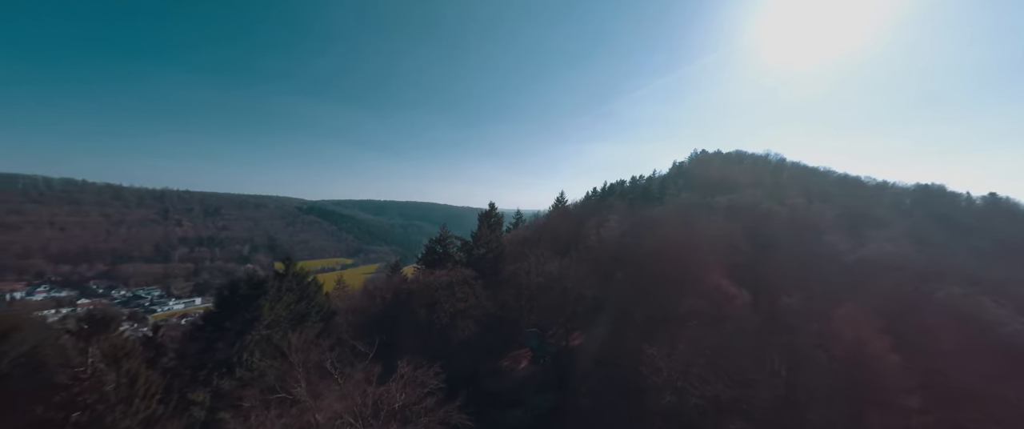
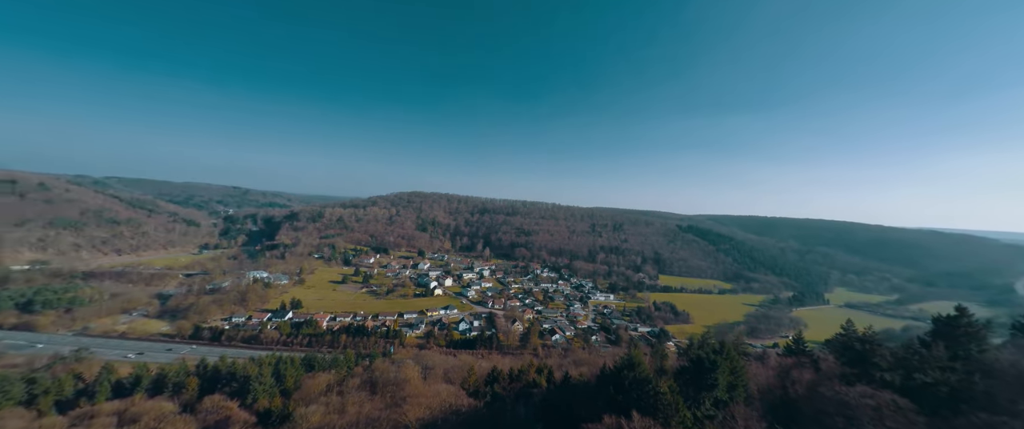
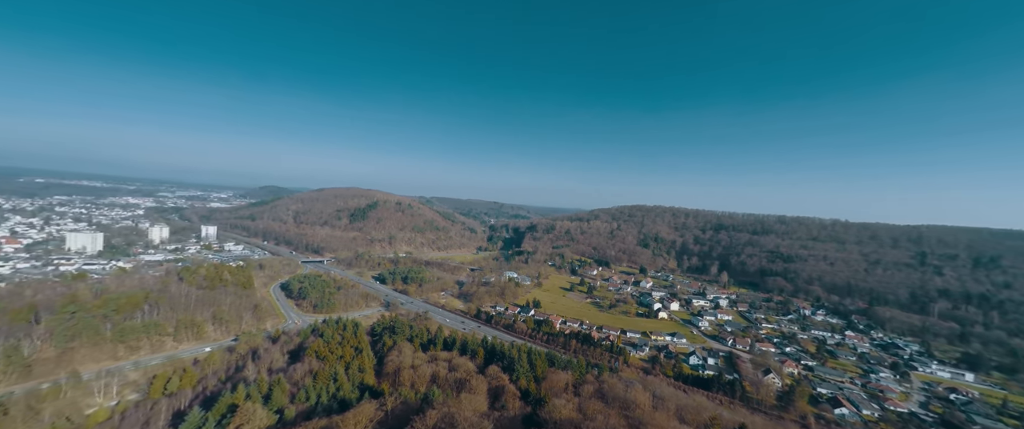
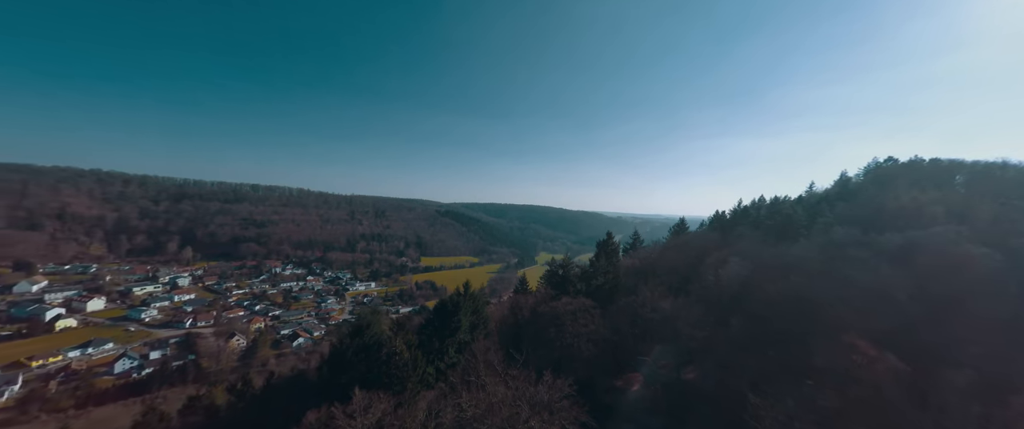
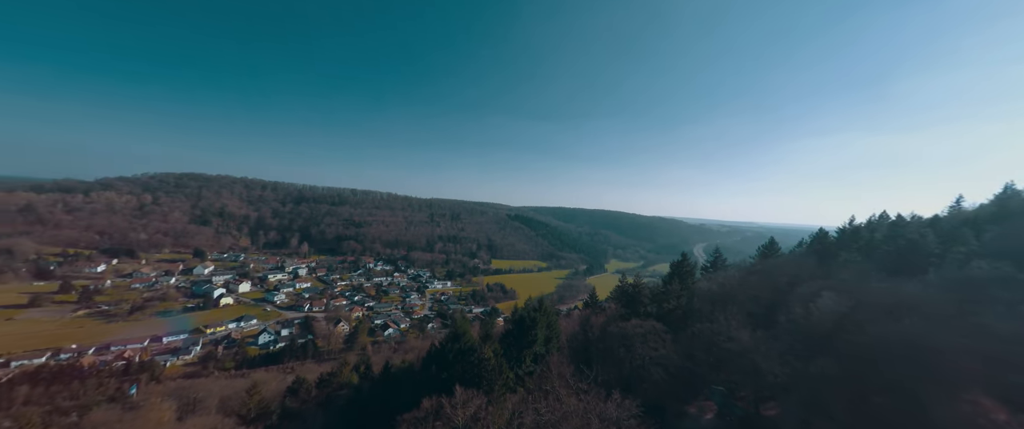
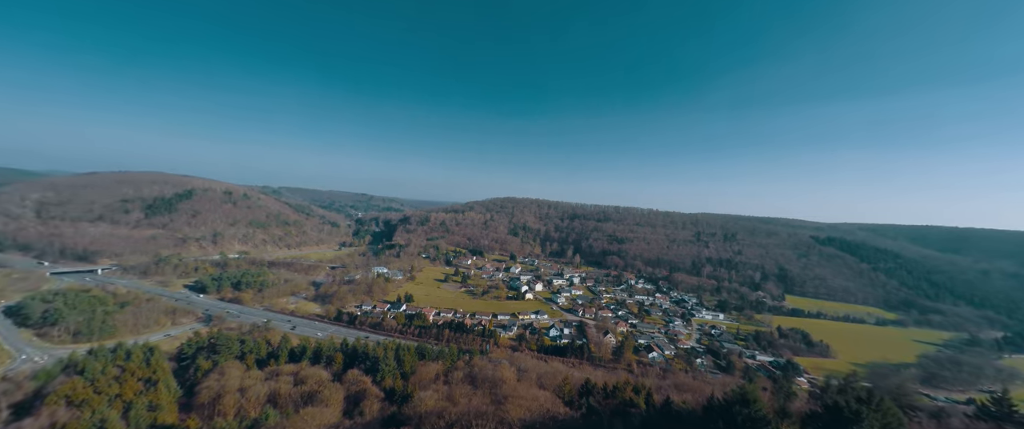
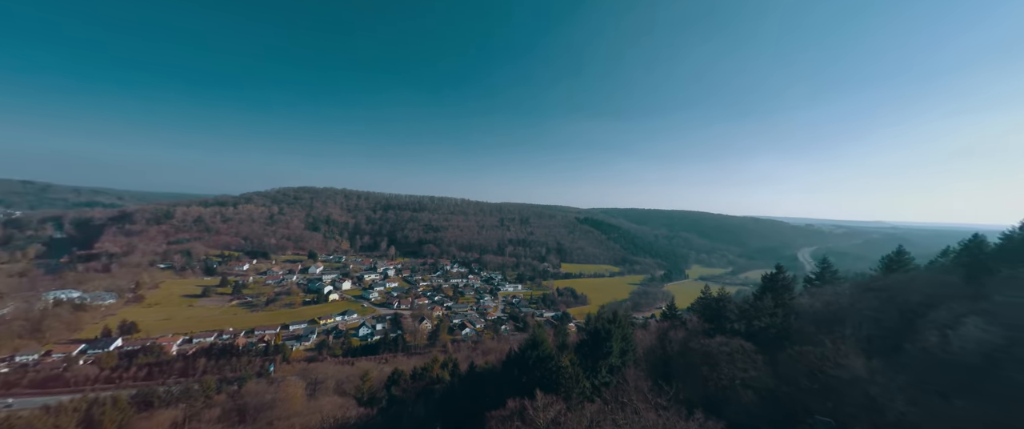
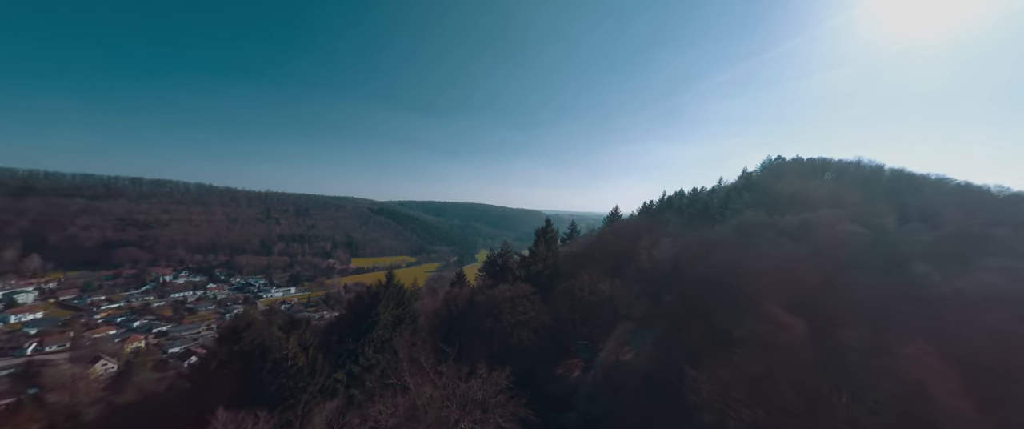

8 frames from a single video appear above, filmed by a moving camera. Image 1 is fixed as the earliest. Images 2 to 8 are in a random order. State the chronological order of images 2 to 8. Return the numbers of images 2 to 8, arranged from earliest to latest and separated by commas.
8, 4, 5, 7, 2, 6, 3
